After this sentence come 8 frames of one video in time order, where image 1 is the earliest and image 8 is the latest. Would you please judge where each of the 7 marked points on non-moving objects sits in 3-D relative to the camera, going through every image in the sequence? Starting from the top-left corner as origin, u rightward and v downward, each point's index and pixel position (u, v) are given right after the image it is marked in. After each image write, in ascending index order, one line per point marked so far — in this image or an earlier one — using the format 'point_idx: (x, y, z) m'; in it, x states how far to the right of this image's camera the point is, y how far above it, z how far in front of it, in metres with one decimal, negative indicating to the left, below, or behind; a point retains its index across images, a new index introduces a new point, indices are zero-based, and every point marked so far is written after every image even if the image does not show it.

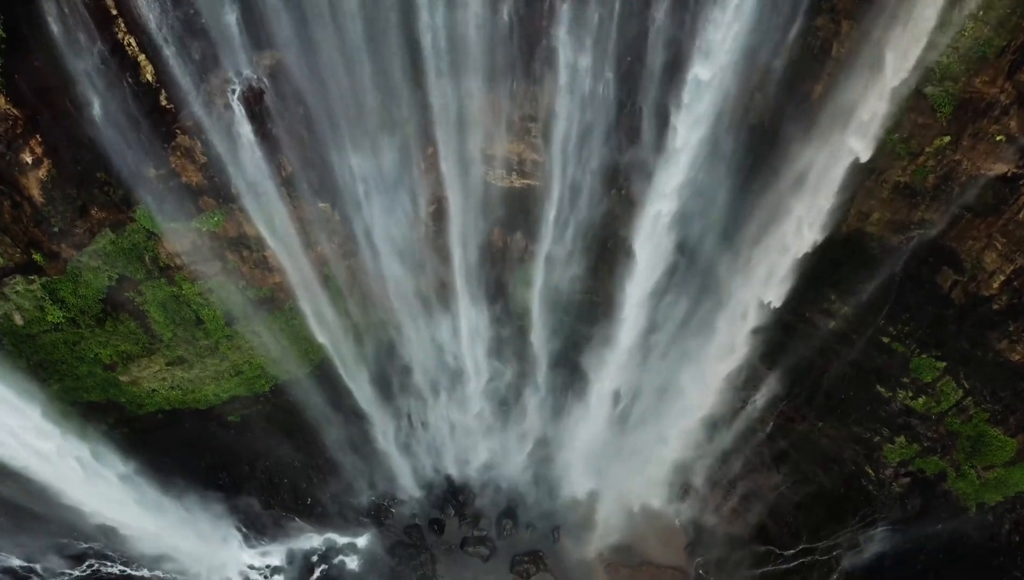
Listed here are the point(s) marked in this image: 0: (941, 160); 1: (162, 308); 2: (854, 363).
0: (+6.8, +2.0, +10.2) m
1: (-6.5, -0.3, +11.9) m
2: (+6.7, -1.5, +12.6) m
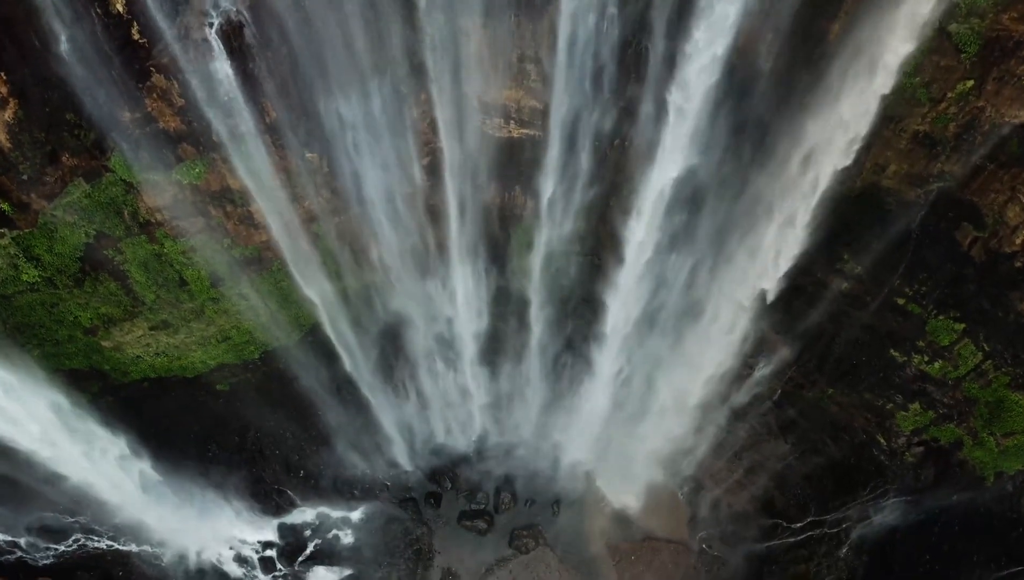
0: (+6.8, +2.7, +9.6) m
1: (-6.5, +0.4, +11.3) m
2: (+6.7, -0.7, +12.1) m
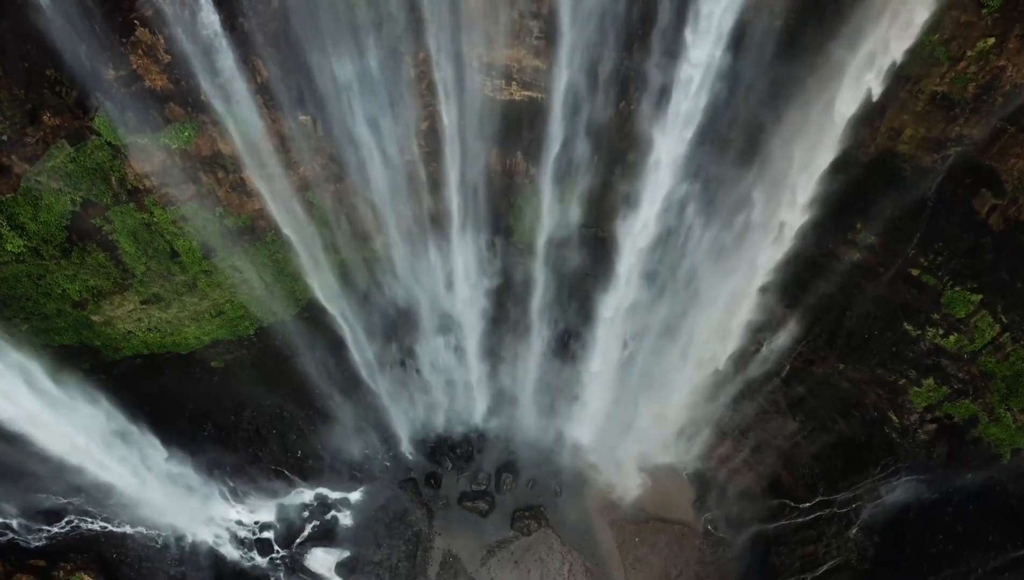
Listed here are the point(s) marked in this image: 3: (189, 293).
0: (+6.8, +3.2, +9.2) m
1: (-6.5, +0.9, +11.0) m
2: (+6.7, -0.2, +11.7) m
3: (-6.1, 0.0, +12.1) m
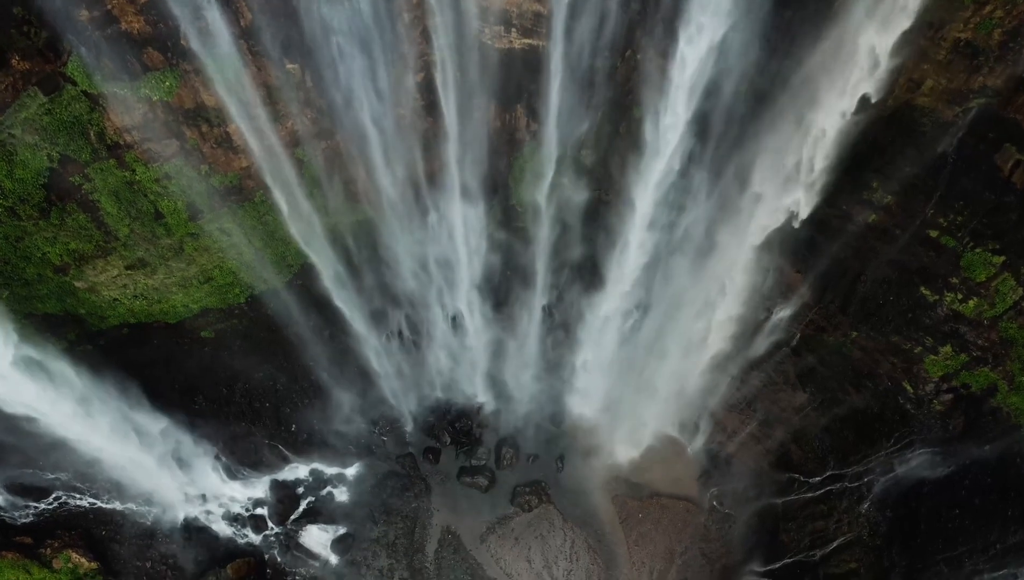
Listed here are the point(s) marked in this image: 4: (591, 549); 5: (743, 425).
0: (+6.8, +3.9, +8.6) m
1: (-6.5, +1.5, +10.5) m
2: (+6.7, +0.5, +11.2) m
3: (-6.1, +0.6, +11.6) m
4: (+1.6, -5.5, +13.5) m
5: (+5.1, -3.0, +14.1) m
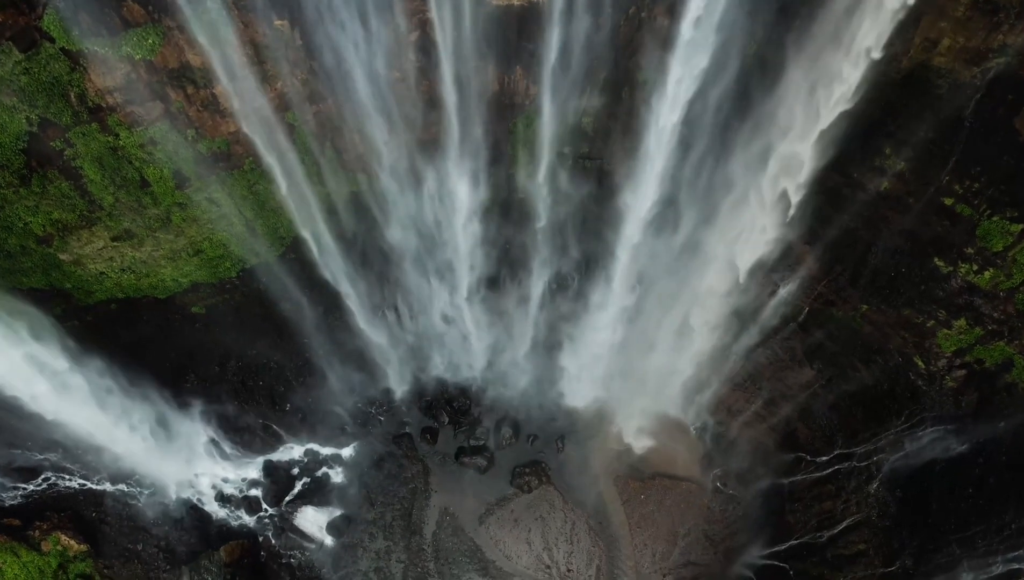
0: (+6.8, +4.3, +8.2) m
1: (-6.5, +2.0, +10.1) m
2: (+6.7, +1.0, +10.8) m
3: (-6.1, +1.1, +11.2) m
4: (+1.6, -5.0, +13.2) m
5: (+5.1, -2.5, +13.8) m
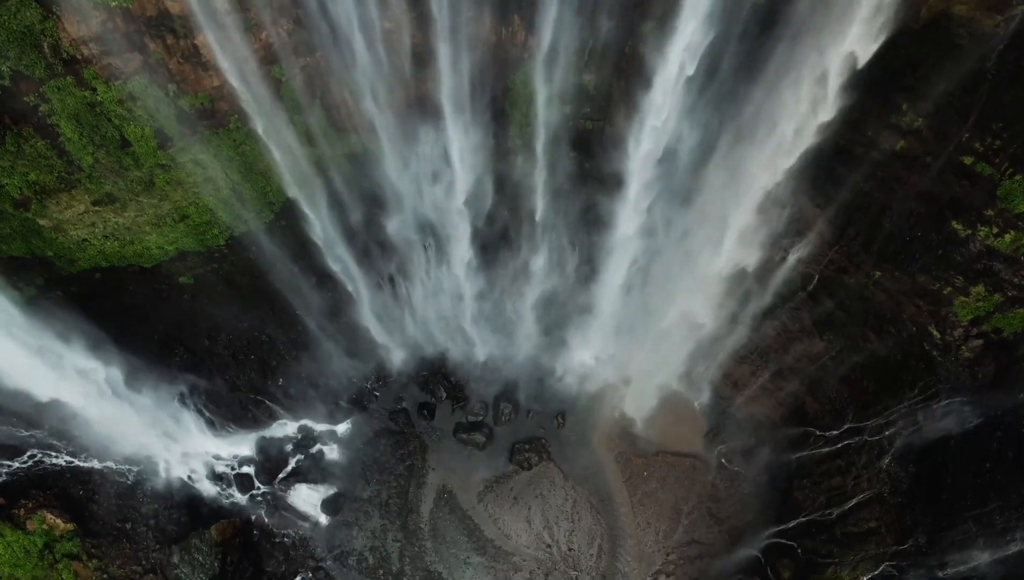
0: (+6.7, +4.9, +7.7) m
1: (-6.6, +2.5, +9.6) m
2: (+6.7, +1.5, +10.3) m
3: (-6.2, +1.6, +10.7) m
4: (+1.6, -4.4, +12.8) m
5: (+5.1, -1.8, +13.3) m
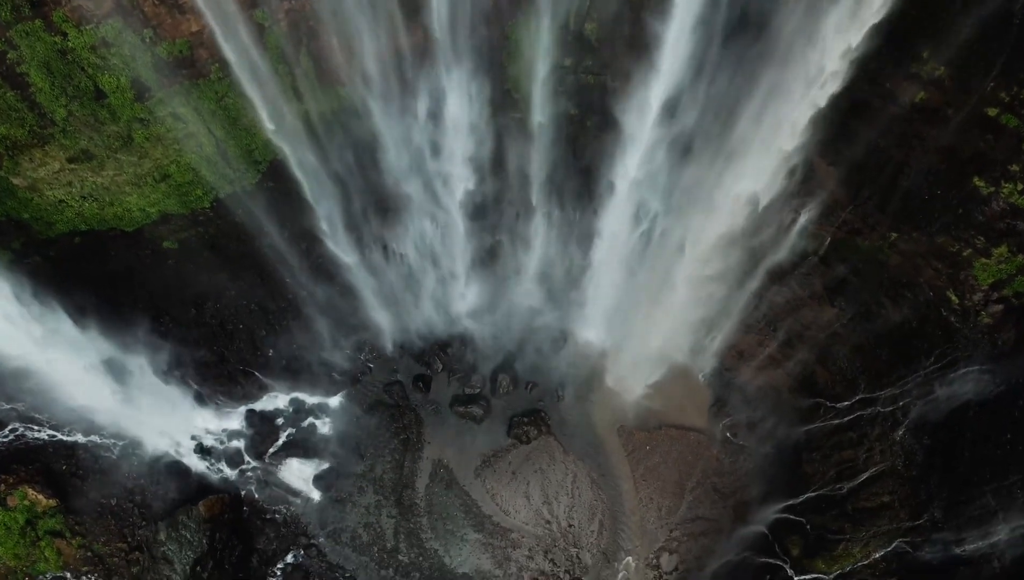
0: (+6.7, +5.5, +7.1) m
1: (-6.6, +3.1, +9.1) m
2: (+6.6, +2.2, +9.8) m
3: (-6.2, +2.2, +10.2) m
4: (+1.6, -3.7, +12.3) m
5: (+5.0, -1.2, +12.8) m
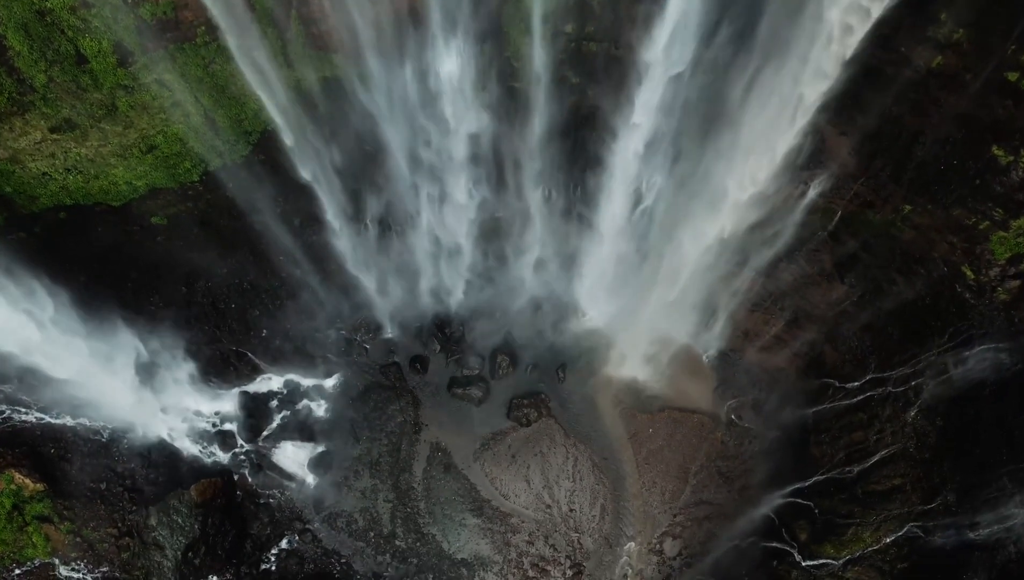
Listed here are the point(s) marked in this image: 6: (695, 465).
0: (+6.6, +5.8, +6.6) m
1: (-6.6, +3.5, +8.7) m
2: (+6.6, +2.6, +9.3) m
3: (-6.2, +2.6, +9.8) m
4: (+1.6, -3.3, +12.0) m
5: (+5.0, -0.8, +12.5) m
6: (+3.5, -3.3, +12.2) m
